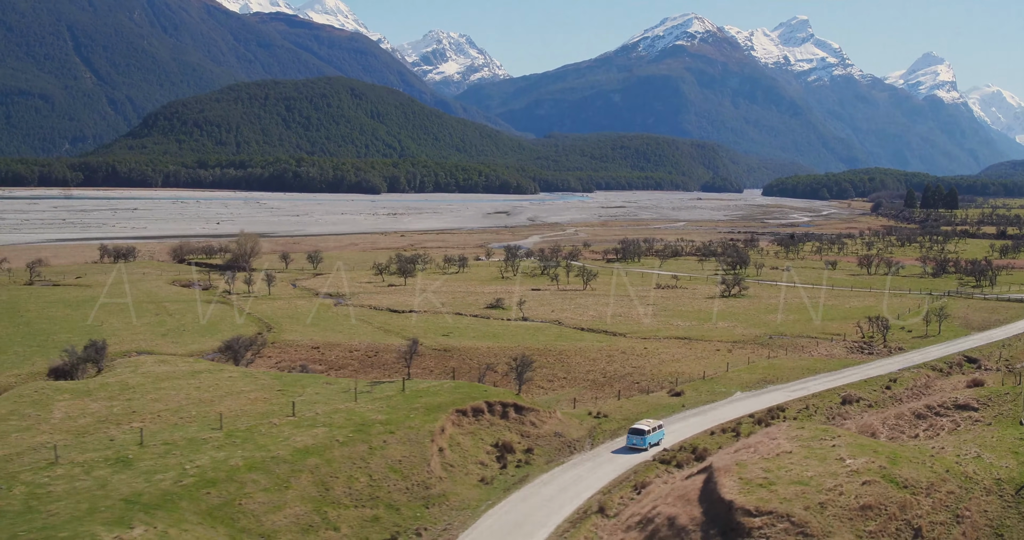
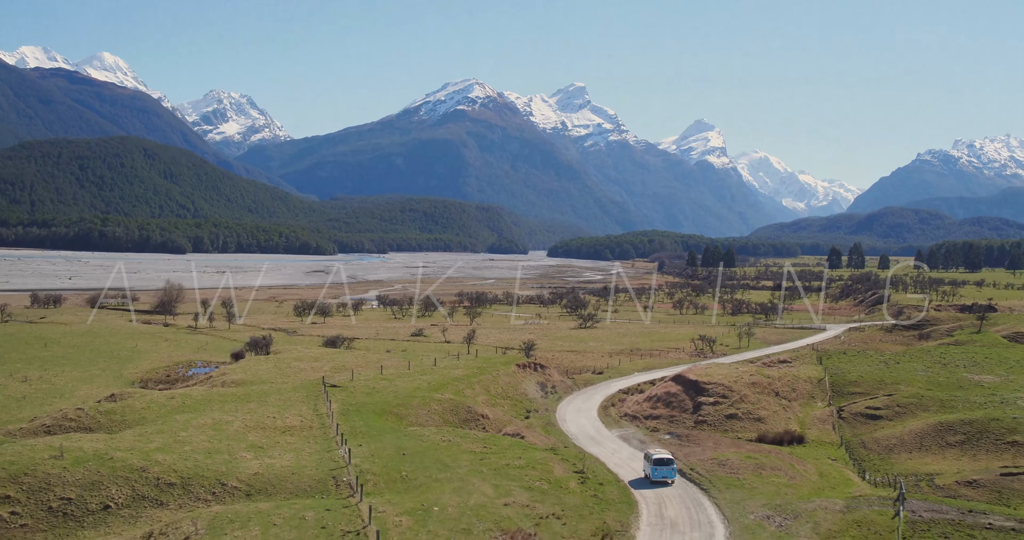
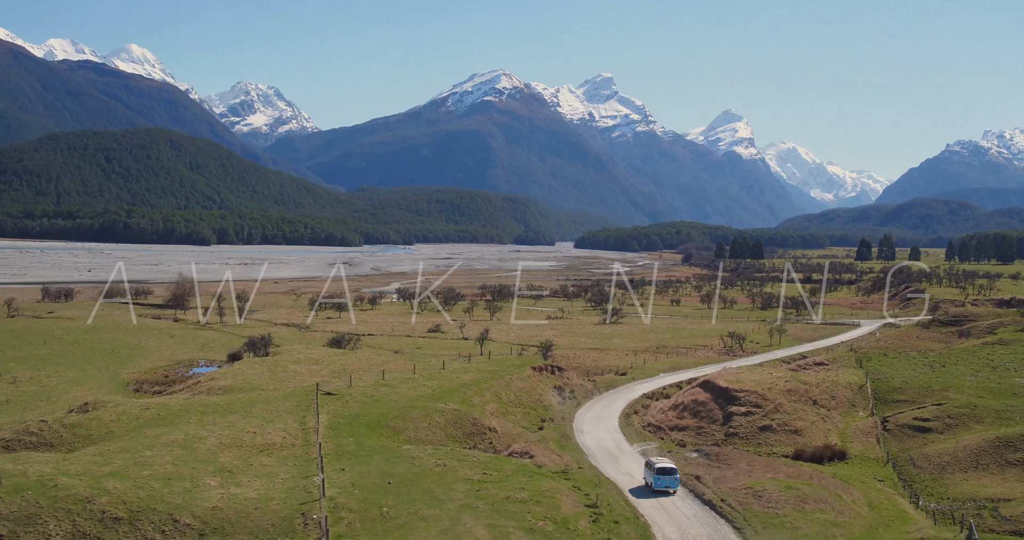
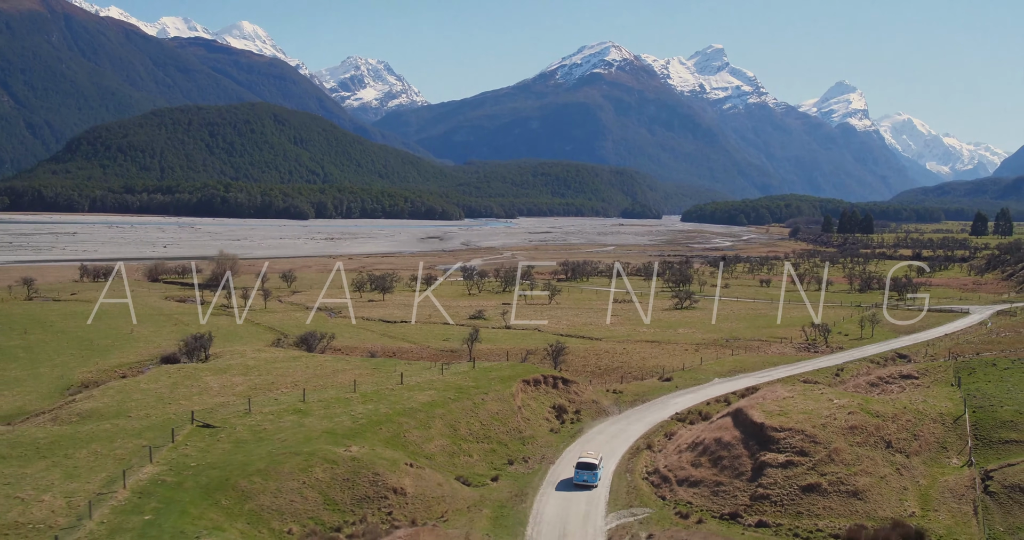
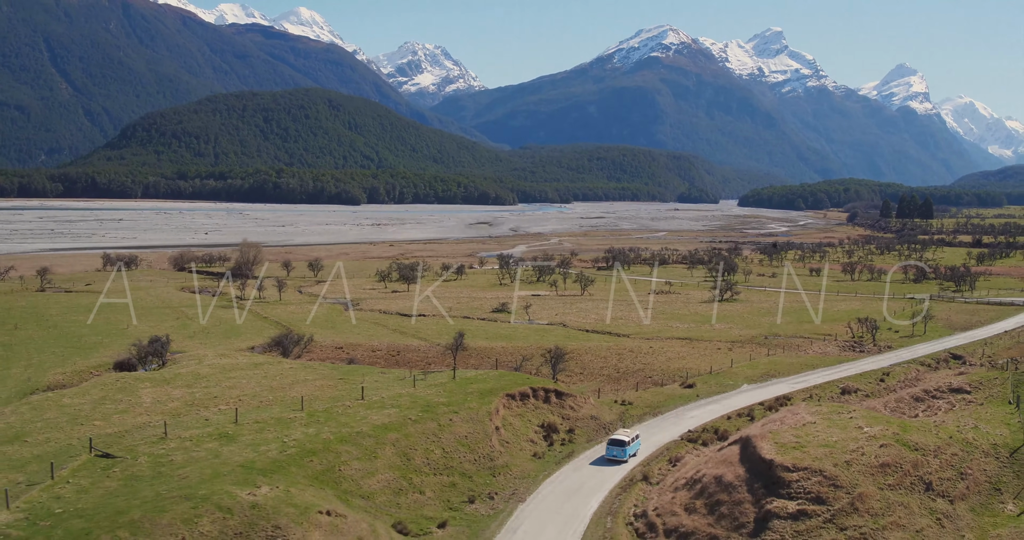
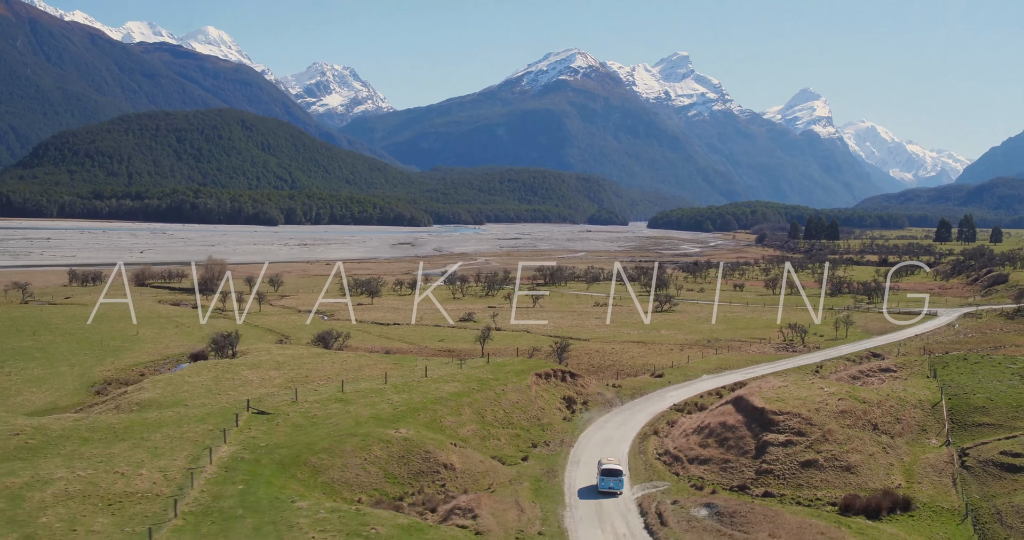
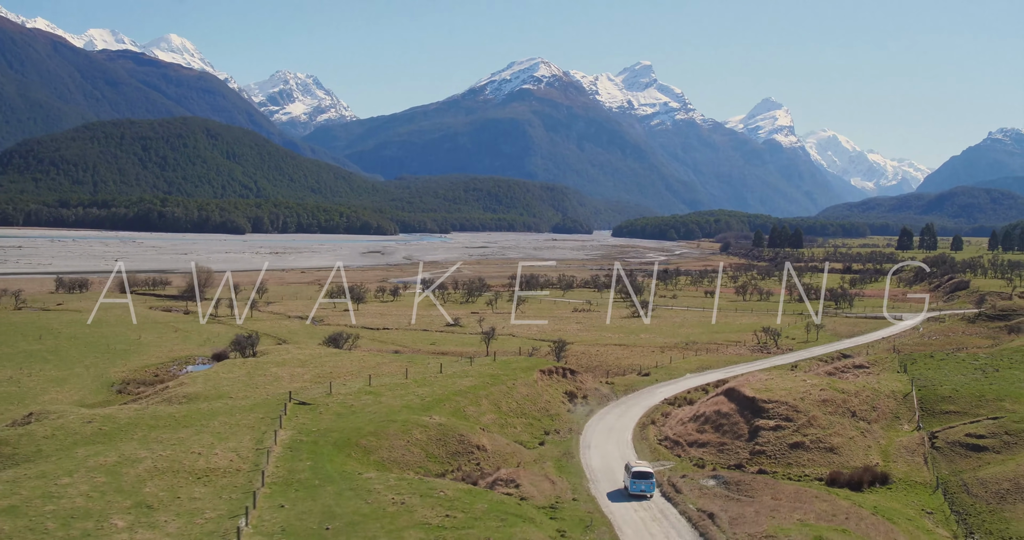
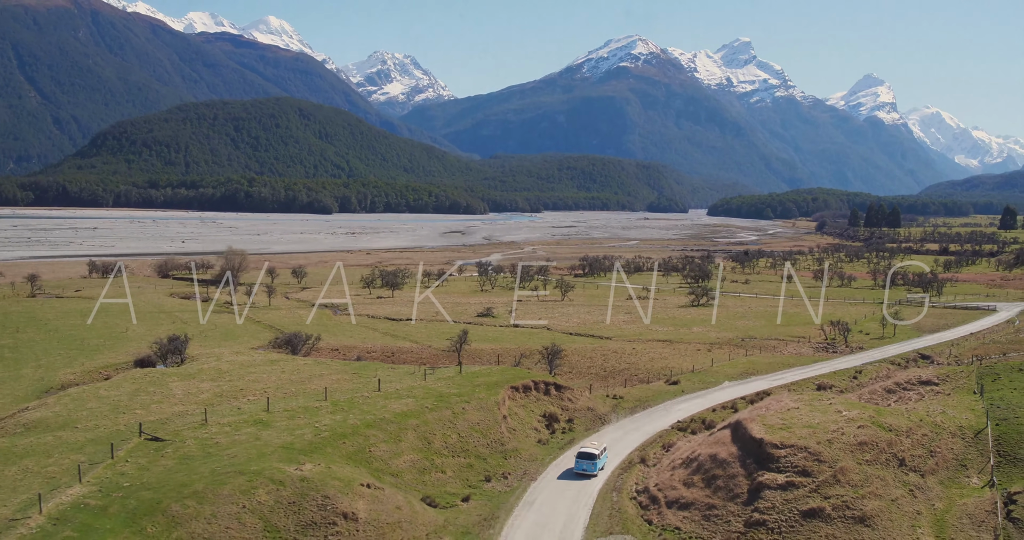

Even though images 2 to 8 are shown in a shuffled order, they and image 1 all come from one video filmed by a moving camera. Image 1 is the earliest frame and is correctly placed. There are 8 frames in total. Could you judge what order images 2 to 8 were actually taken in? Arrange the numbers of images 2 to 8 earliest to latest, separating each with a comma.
5, 8, 4, 6, 7, 3, 2
